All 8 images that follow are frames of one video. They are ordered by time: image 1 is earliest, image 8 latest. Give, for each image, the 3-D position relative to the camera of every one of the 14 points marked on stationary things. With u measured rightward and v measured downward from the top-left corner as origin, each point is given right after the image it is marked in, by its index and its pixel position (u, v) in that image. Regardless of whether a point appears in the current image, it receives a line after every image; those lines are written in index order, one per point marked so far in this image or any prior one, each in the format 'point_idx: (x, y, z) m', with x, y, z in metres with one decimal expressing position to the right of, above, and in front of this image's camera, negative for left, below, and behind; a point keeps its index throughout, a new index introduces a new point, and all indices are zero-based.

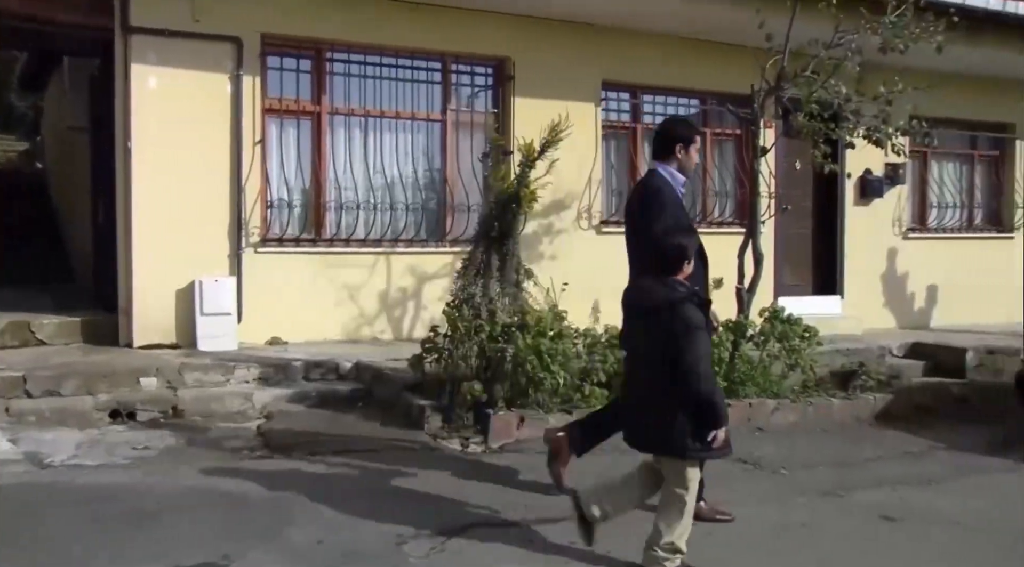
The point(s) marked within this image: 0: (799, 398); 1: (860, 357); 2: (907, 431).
0: (+1.9, -0.8, +6.9) m
1: (+2.8, -0.6, +8.5) m
2: (+2.7, -1.0, +7.2) m
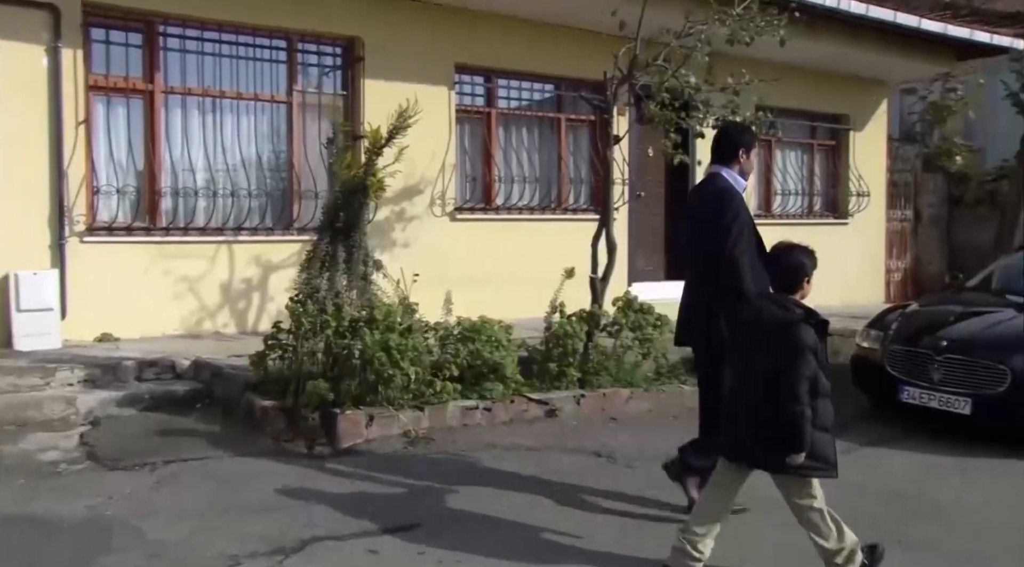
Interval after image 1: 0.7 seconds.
0: (+0.9, -0.7, +6.9) m
1: (+1.6, -0.5, +8.6) m
2: (+1.7, -0.9, +7.3) m
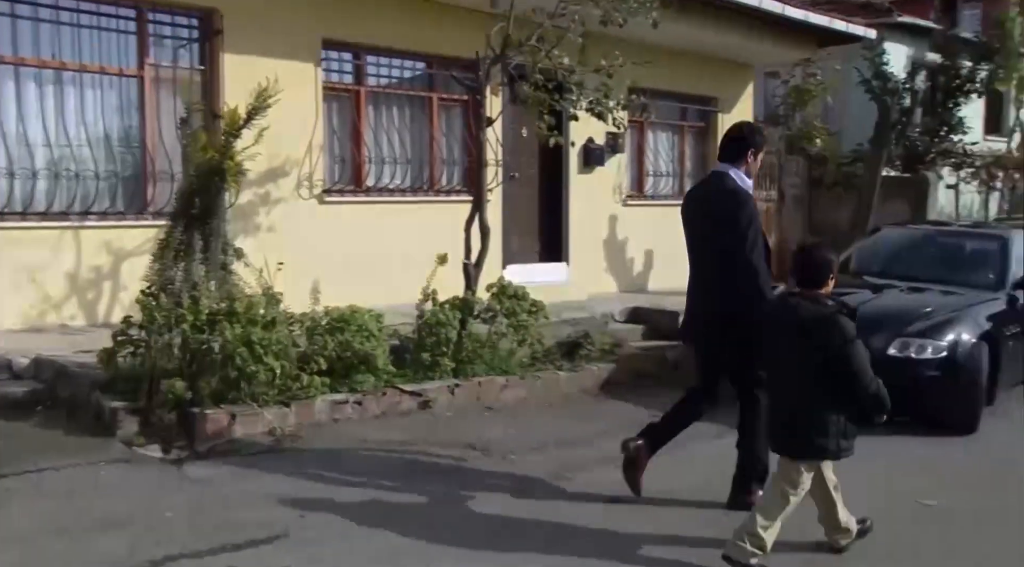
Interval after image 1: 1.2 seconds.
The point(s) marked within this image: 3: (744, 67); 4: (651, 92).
0: (+0.1, -0.6, +6.8) m
1: (+0.6, -0.3, +8.6) m
2: (+0.8, -0.8, +7.3) m
3: (+2.9, +2.7, +13.2) m
4: (+1.6, +2.2, +11.7) m
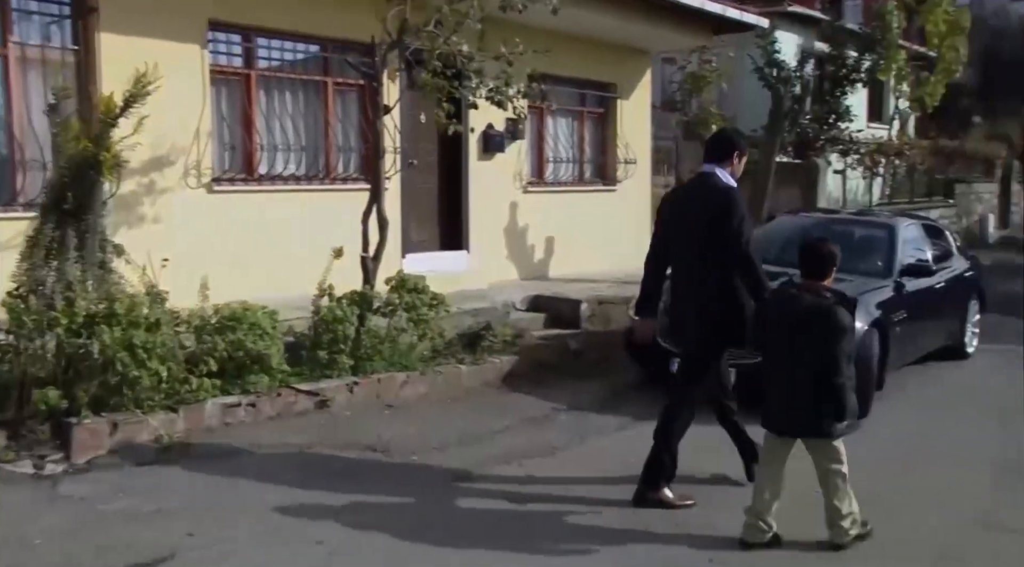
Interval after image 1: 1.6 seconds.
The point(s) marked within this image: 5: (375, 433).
0: (-0.5, -0.5, +6.6) m
1: (-0.2, -0.3, +8.4) m
2: (+0.1, -0.7, +7.2) m
3: (+1.6, +2.9, +13.2) m
4: (+0.4, +2.3, +11.6) m
5: (-0.8, -0.8, +5.7) m
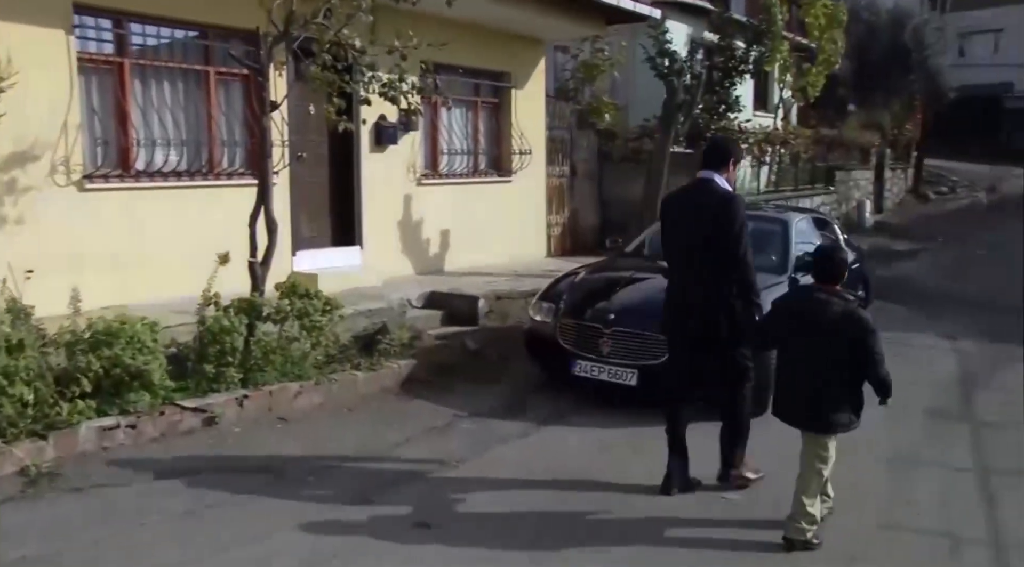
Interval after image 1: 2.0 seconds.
0: (-1.1, -0.6, +6.3) m
1: (-1.0, -0.3, +8.1) m
2: (-0.5, -0.8, +6.9) m
3: (+0.3, +3.0, +13.0) m
4: (-0.7, +2.4, +11.3) m
5: (-1.3, -0.9, +5.4) m
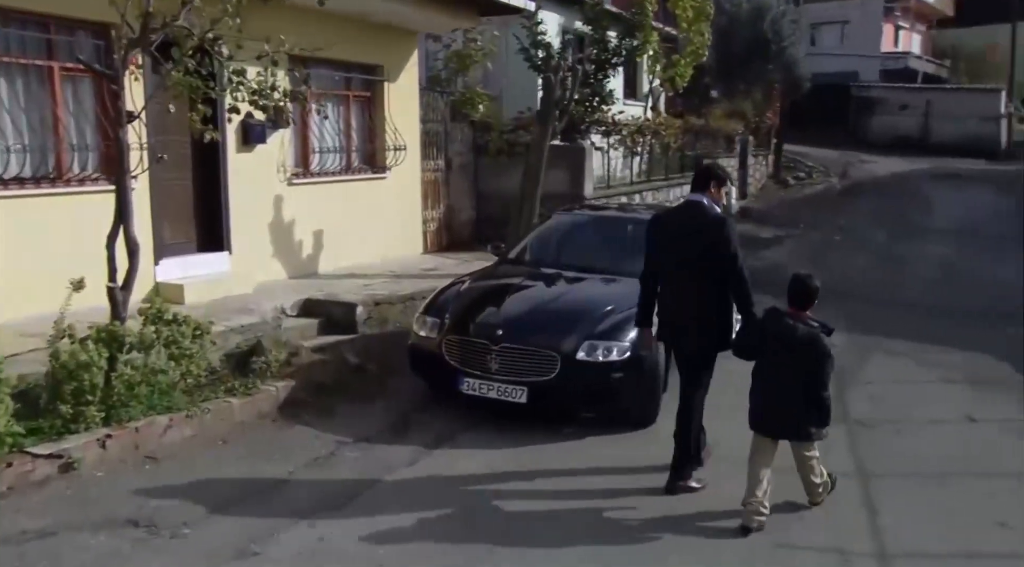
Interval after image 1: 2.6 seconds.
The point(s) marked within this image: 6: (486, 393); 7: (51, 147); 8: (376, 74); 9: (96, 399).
0: (-1.8, -0.7, +5.9) m
1: (-1.9, -0.4, +7.7) m
2: (-1.2, -0.9, +6.6) m
3: (-1.3, +3.0, +12.6) m
4: (-2.1, +2.3, +10.8) m
5: (-1.8, -1.0, +4.9) m
6: (-0.2, -0.7, +6.6) m
7: (-3.3, +1.0, +7.6) m
8: (-1.6, +2.4, +12.1) m
9: (-2.1, -0.6, +5.3) m
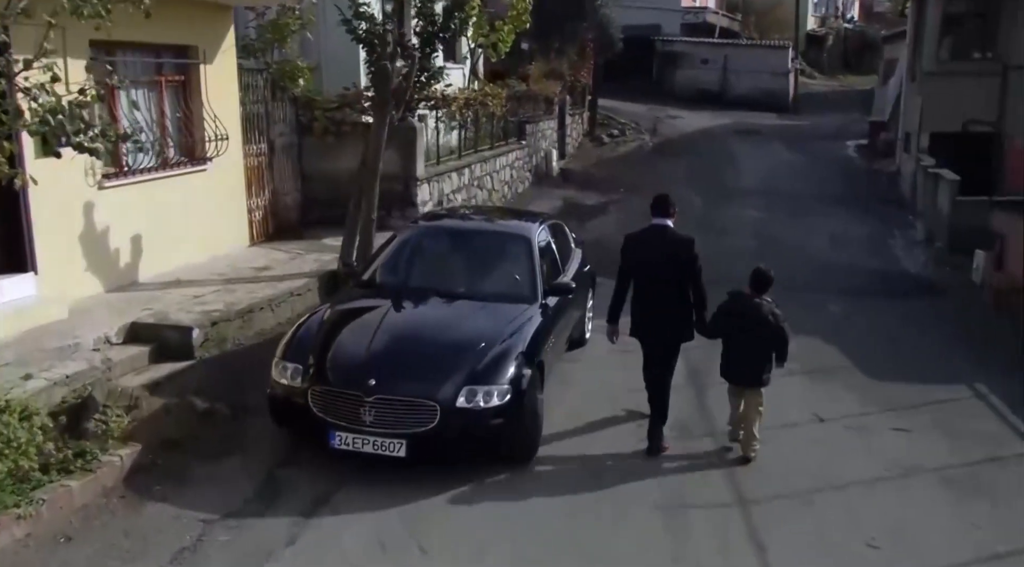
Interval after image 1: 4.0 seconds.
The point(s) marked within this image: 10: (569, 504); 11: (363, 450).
0: (-2.3, -1.1, +5.0) m
1: (-2.8, -0.6, +6.7) m
2: (-1.9, -1.2, +5.8) m
3: (-3.2, +3.0, +11.5) m
4: (-3.6, +2.2, +9.7) m
5: (-2.1, -1.4, +4.1) m
6: (-0.9, -0.9, +6.1) m
7: (-4.2, +0.7, +6.3) m
8: (-3.4, +2.4, +11.0) m
9: (-2.6, -1.0, +4.4) m
10: (+0.4, -1.3, +6.2) m
11: (-0.9, -1.0, +6.1) m
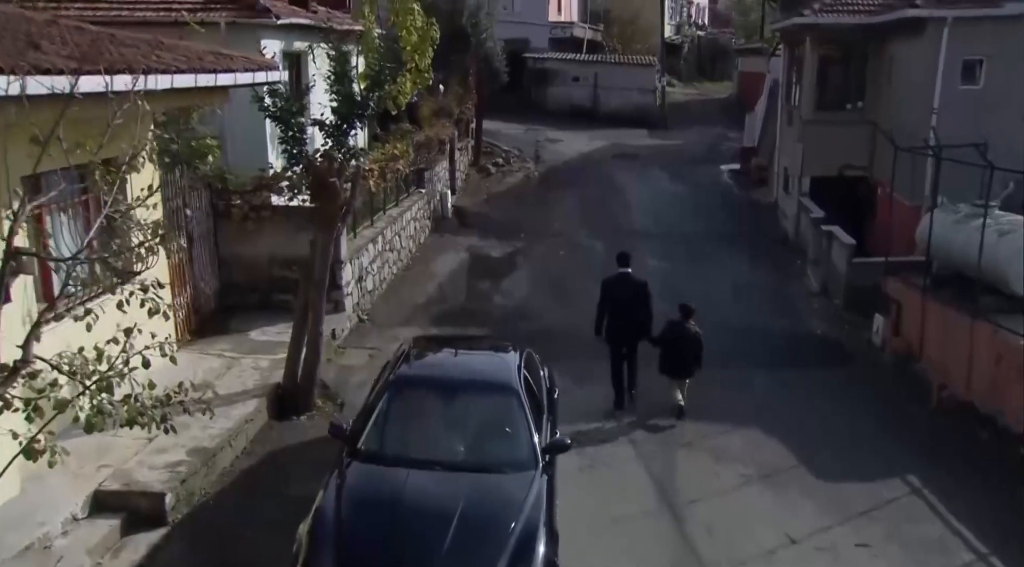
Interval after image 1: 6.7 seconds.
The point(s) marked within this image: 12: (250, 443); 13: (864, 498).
0: (-1.9, -2.4, +4.7) m
1: (-2.6, -1.9, +6.3) m
2: (-1.6, -2.4, +5.6) m
3: (-3.9, +1.8, +11.0) m
4: (-4.0, +0.9, +9.1) m
5: (-1.6, -2.7, +3.9) m
6: (-0.6, -2.2, +6.0) m
7: (-4.1, -0.7, +5.7) m
8: (-3.9, +1.1, +10.4) m
9: (-2.1, -2.3, +4.1) m
10: (+0.6, -2.5, +6.3) m
11: (-0.6, -2.2, +6.0) m
12: (-2.5, -1.5, +10.0) m
13: (+3.4, -2.1, +10.0) m
